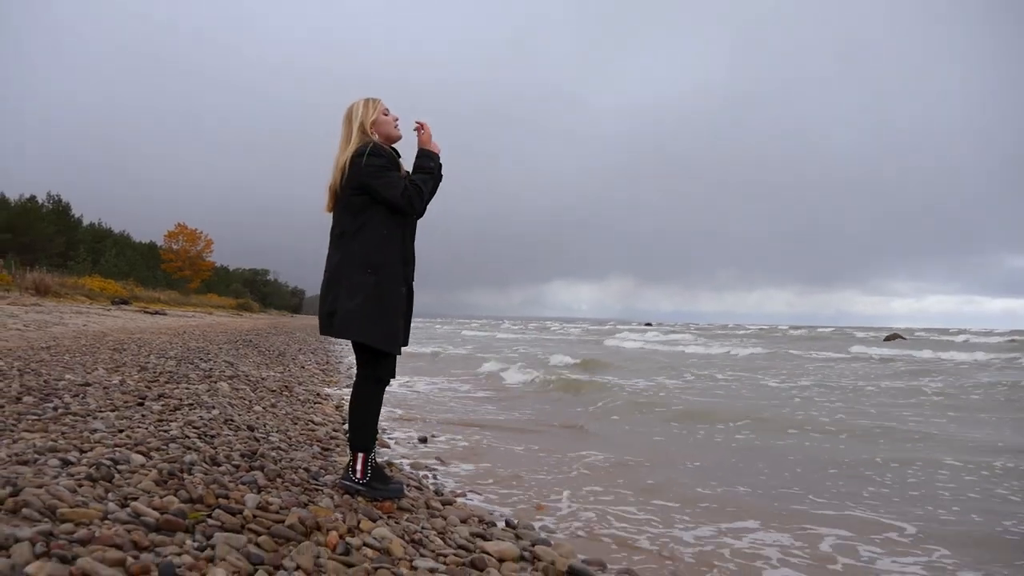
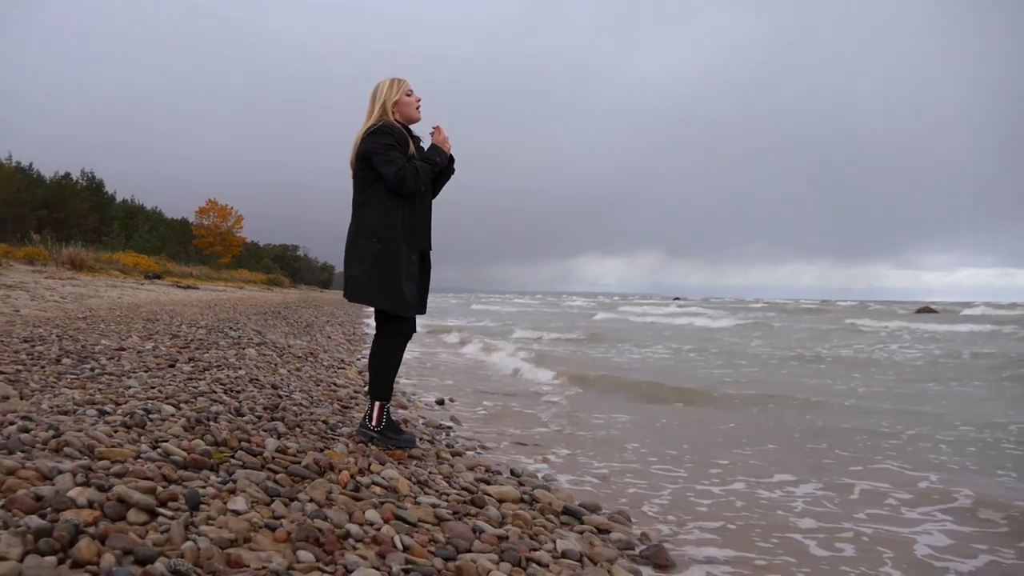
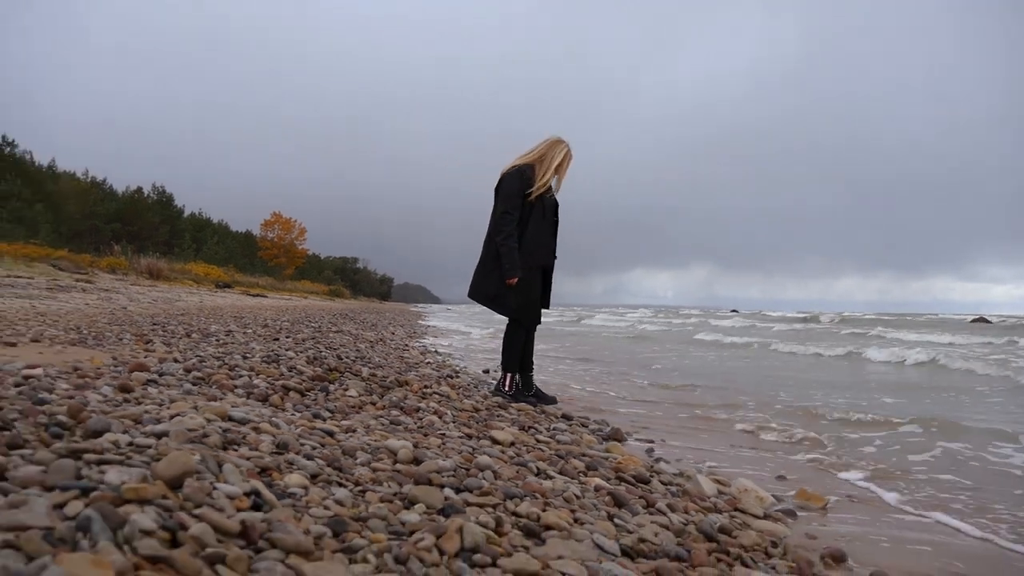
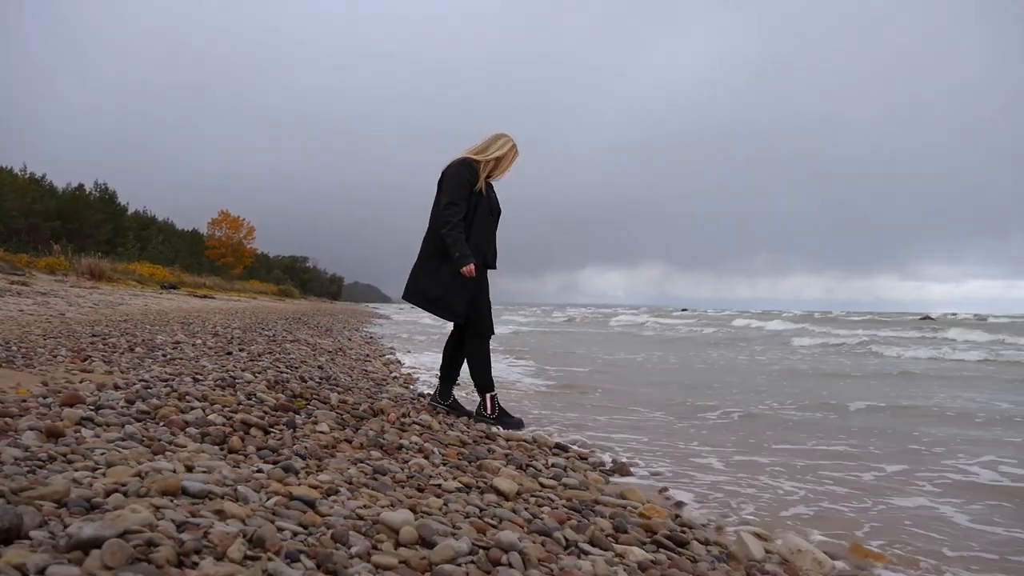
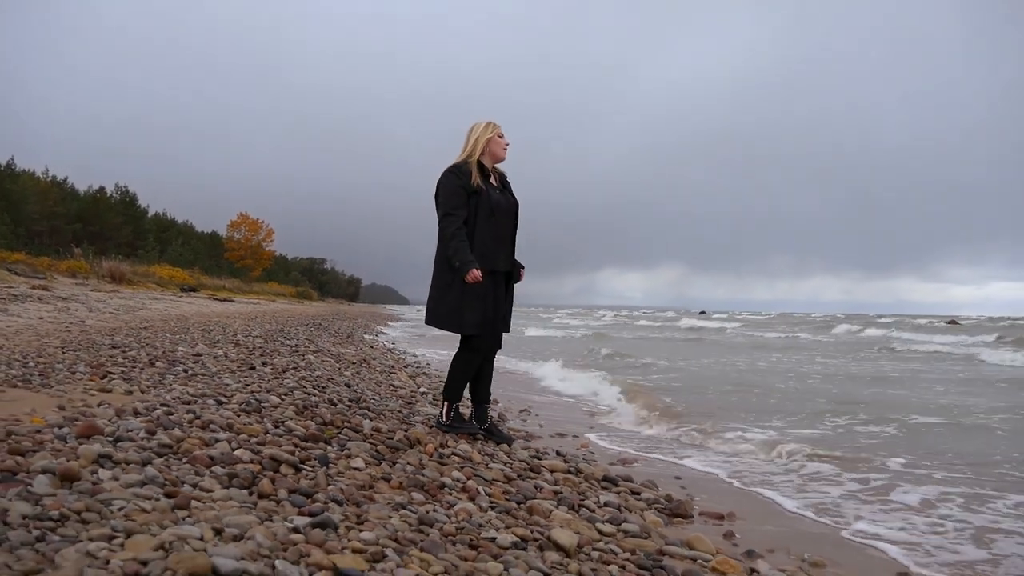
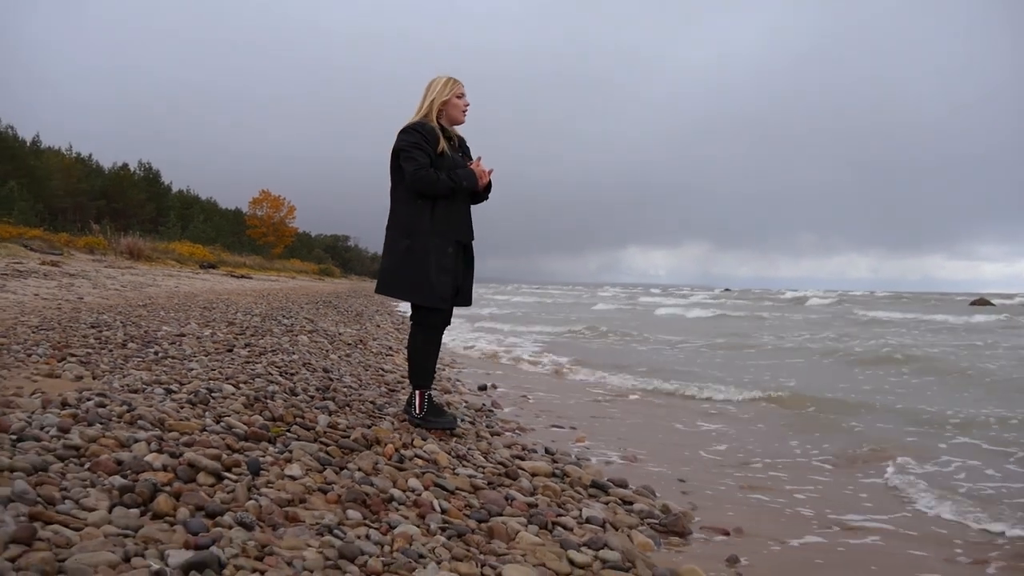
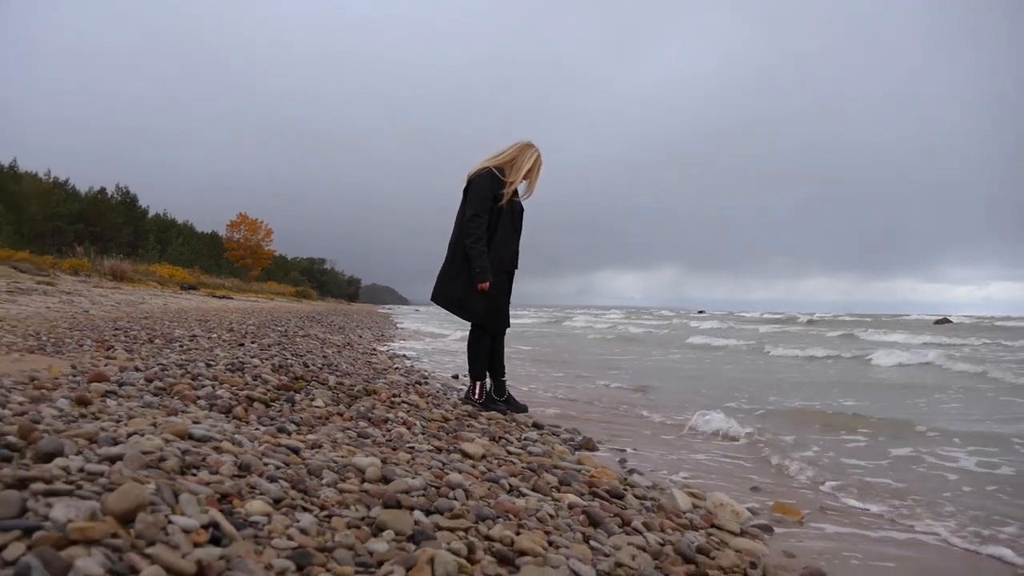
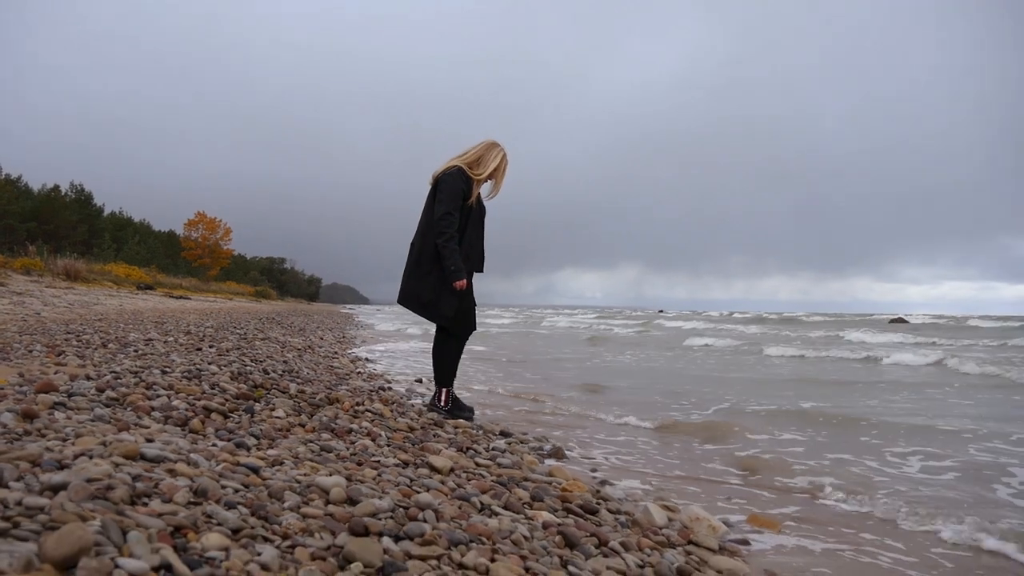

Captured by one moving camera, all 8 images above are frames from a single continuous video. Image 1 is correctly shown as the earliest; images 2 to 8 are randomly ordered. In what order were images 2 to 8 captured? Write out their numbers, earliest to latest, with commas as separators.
2, 6, 5, 4, 8, 7, 3
